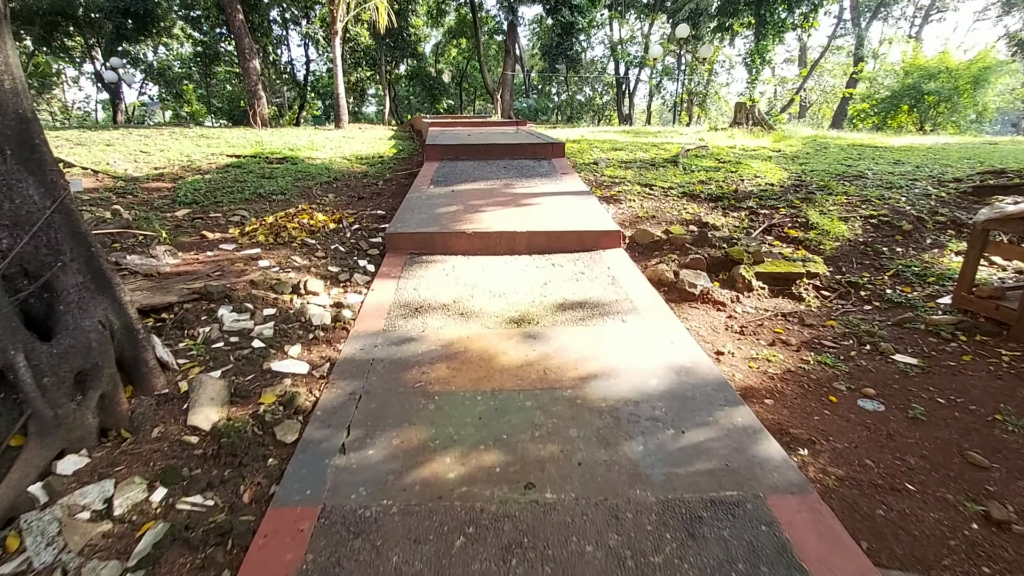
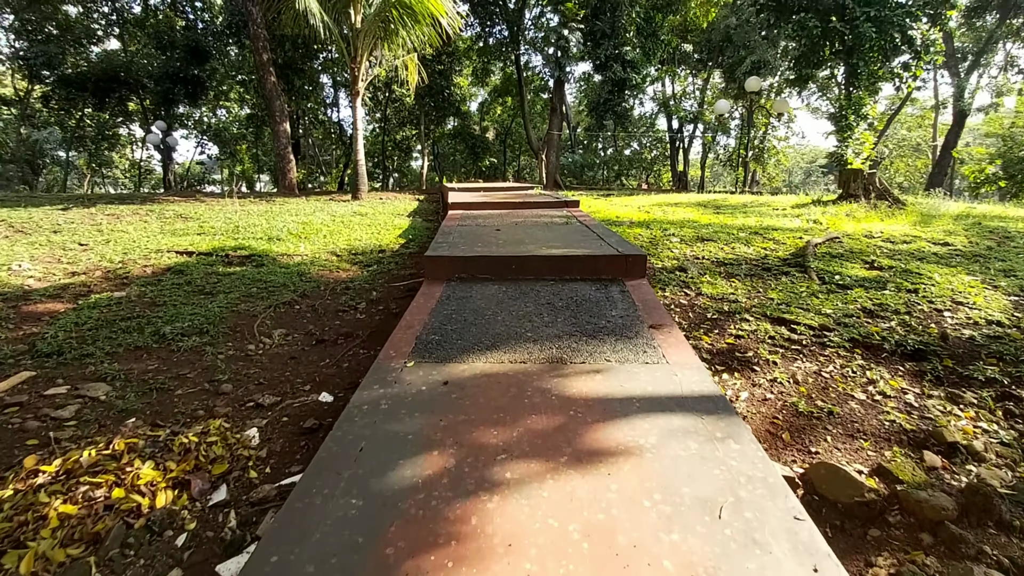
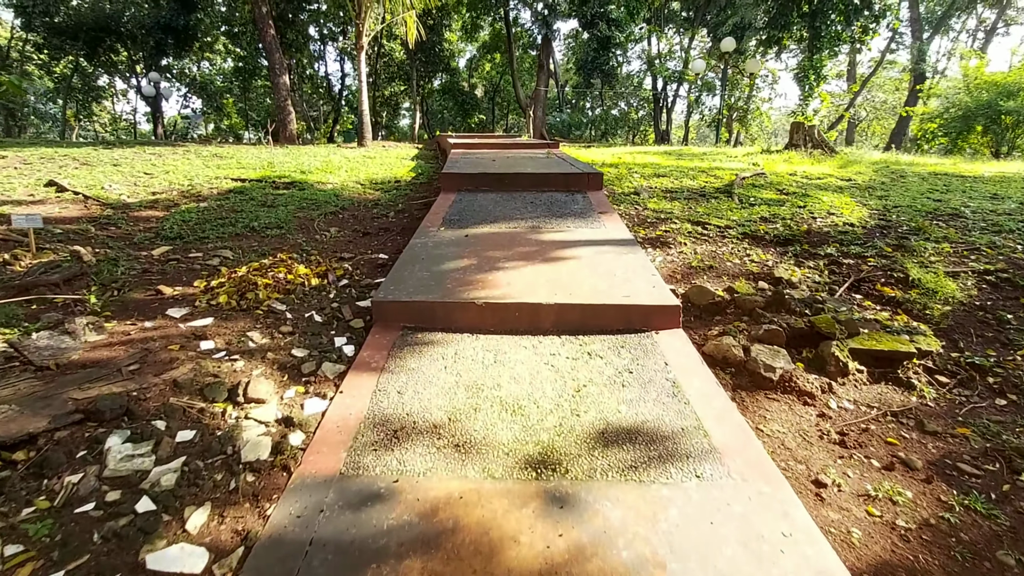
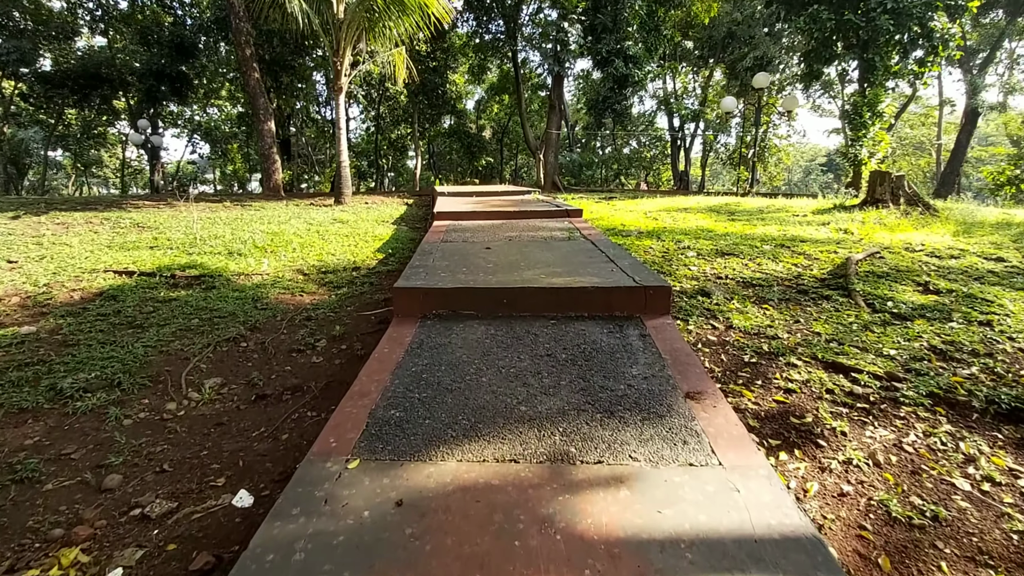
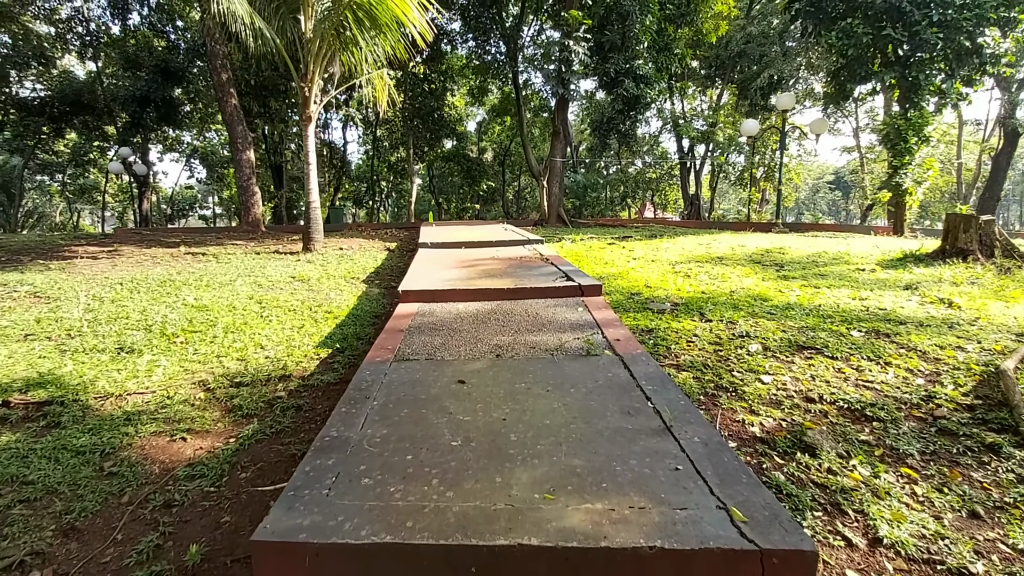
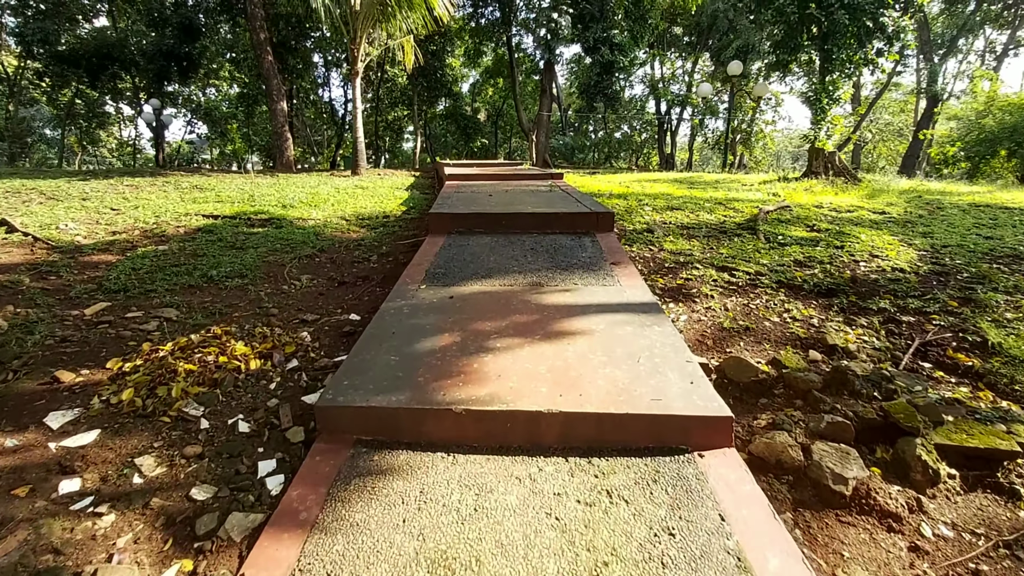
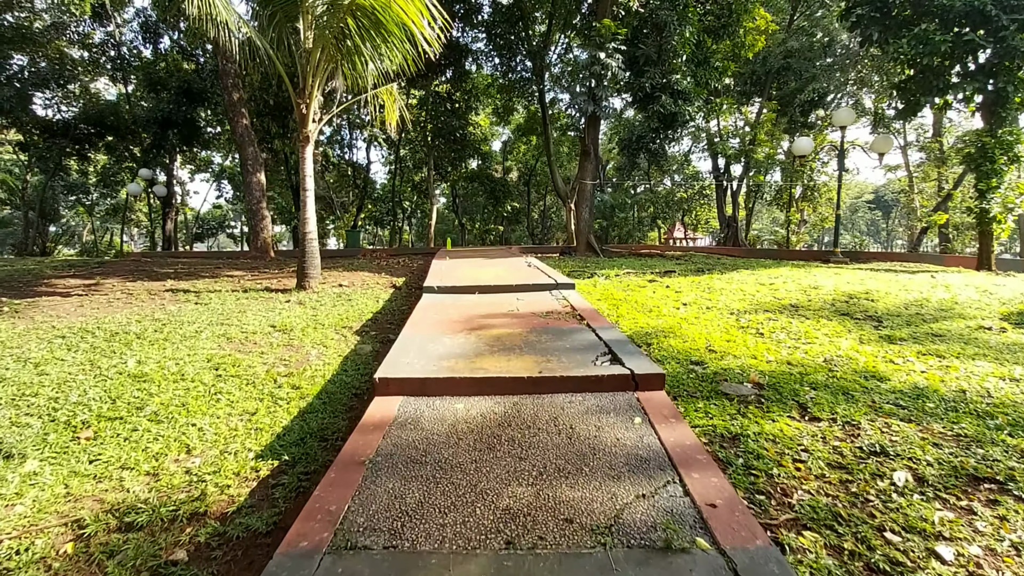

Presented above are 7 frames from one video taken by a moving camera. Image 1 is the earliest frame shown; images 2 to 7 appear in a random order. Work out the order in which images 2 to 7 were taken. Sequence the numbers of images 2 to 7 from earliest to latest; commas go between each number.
3, 6, 2, 4, 5, 7
